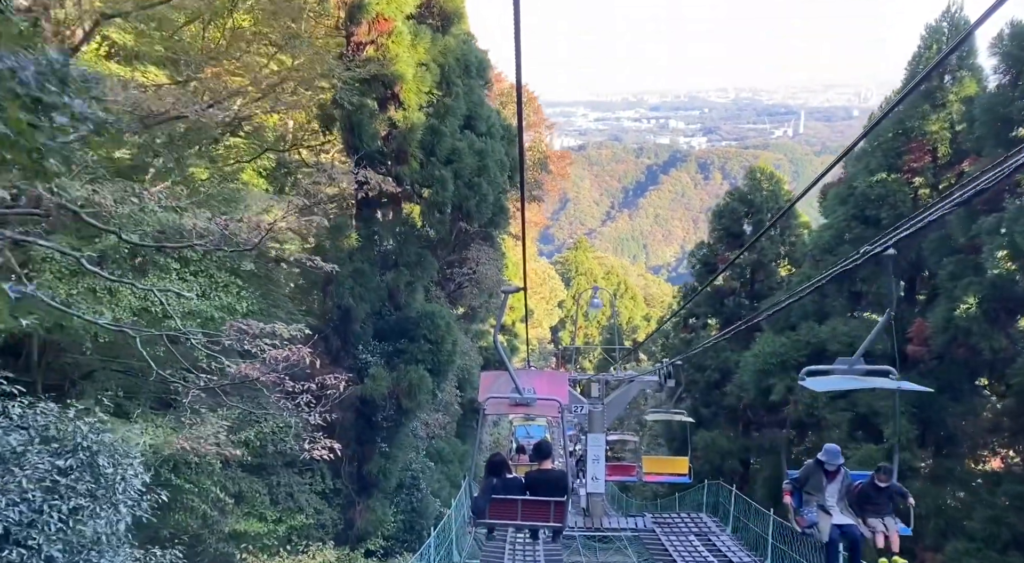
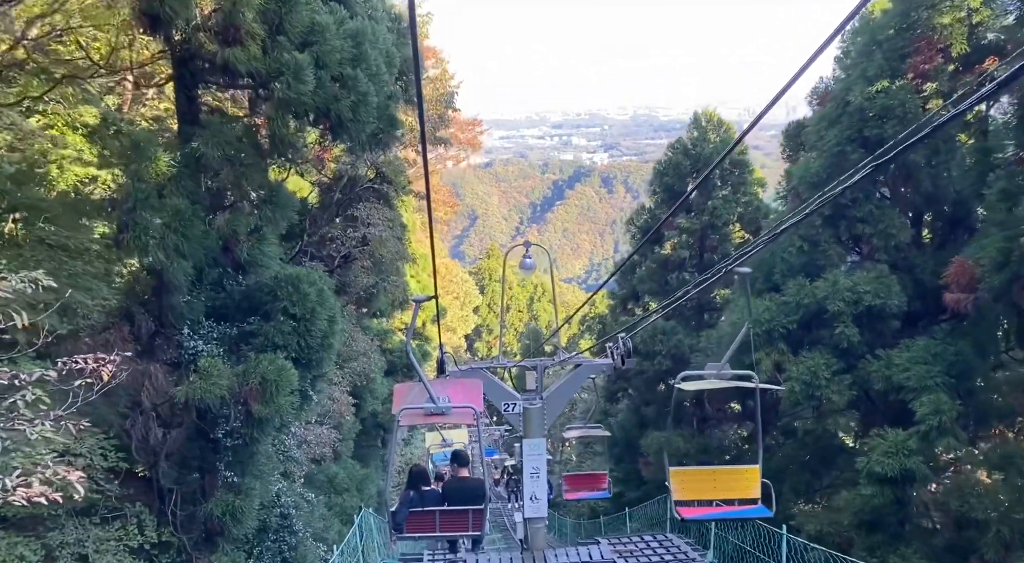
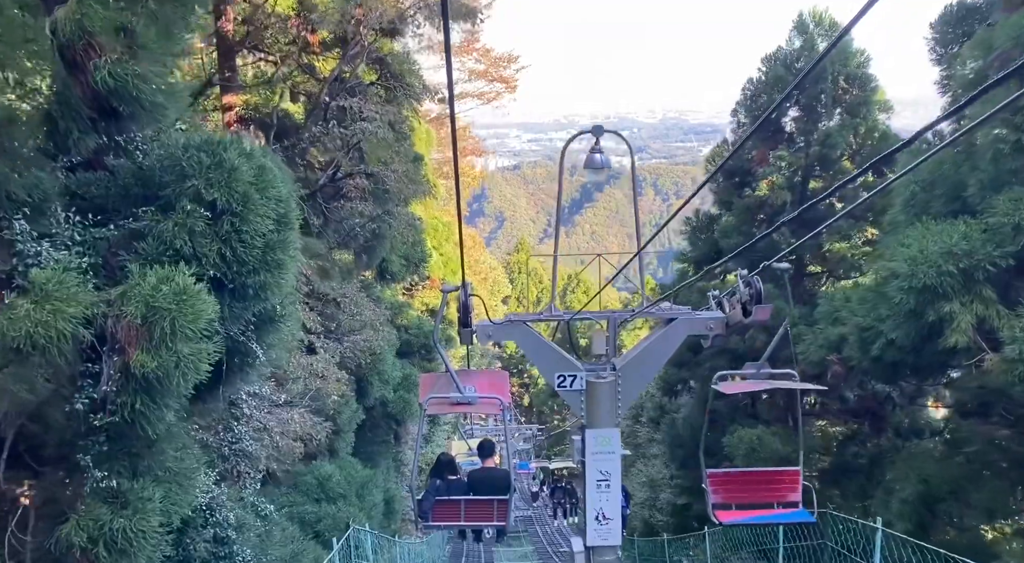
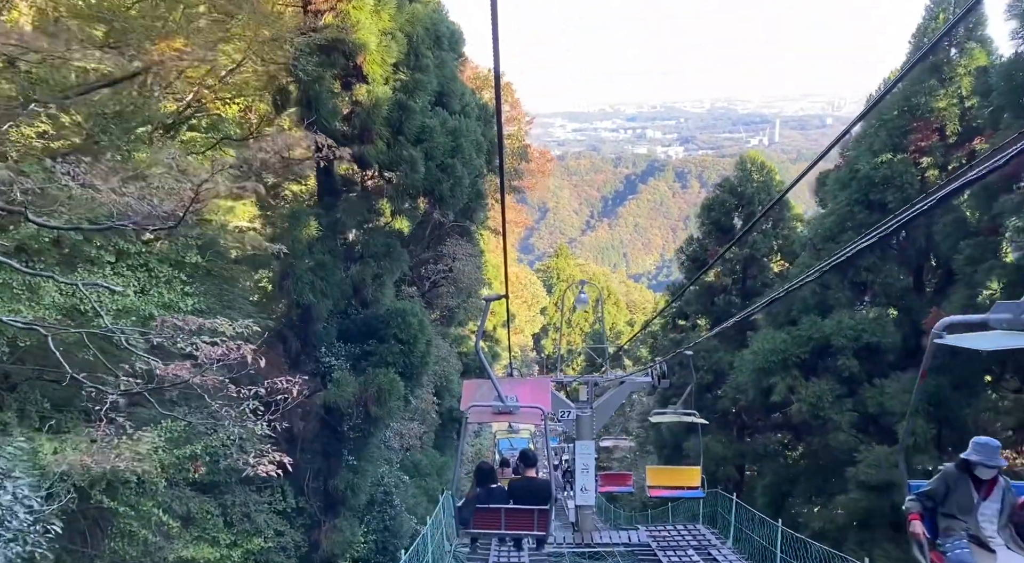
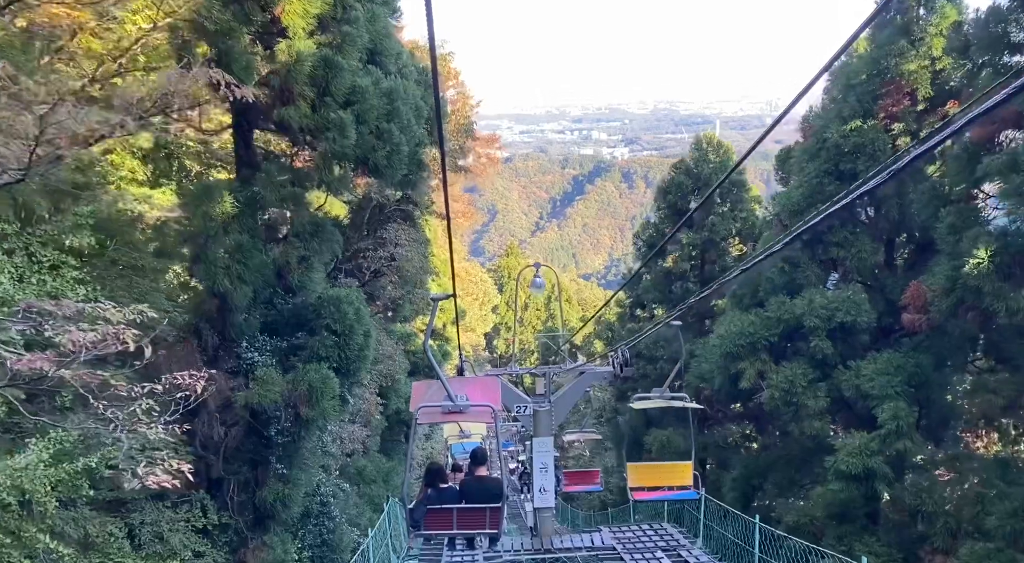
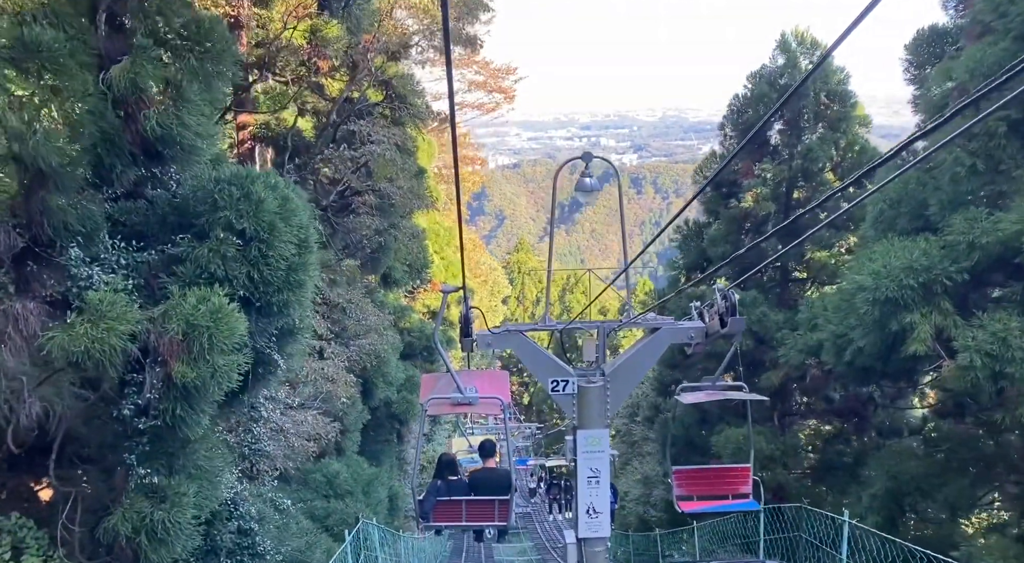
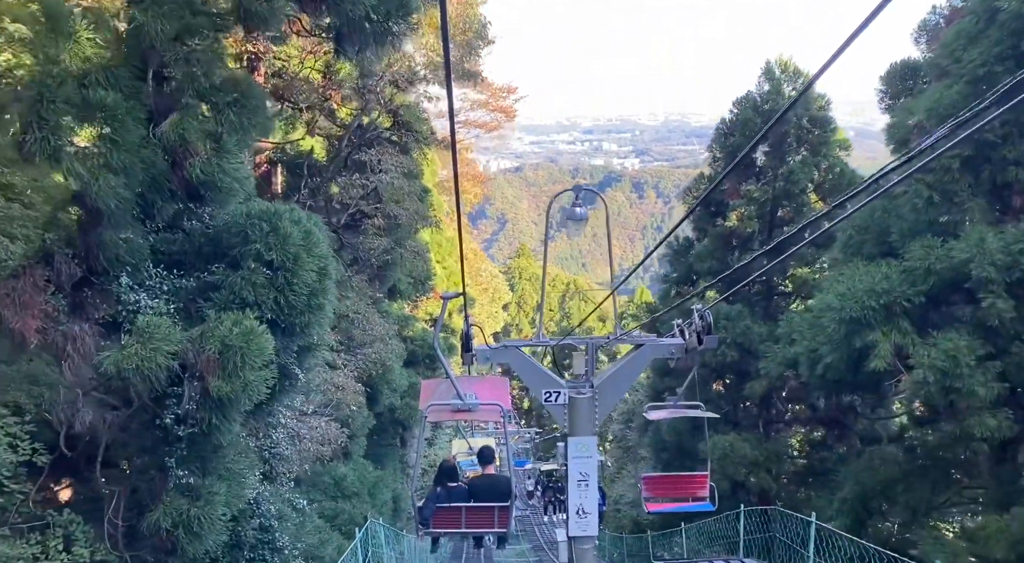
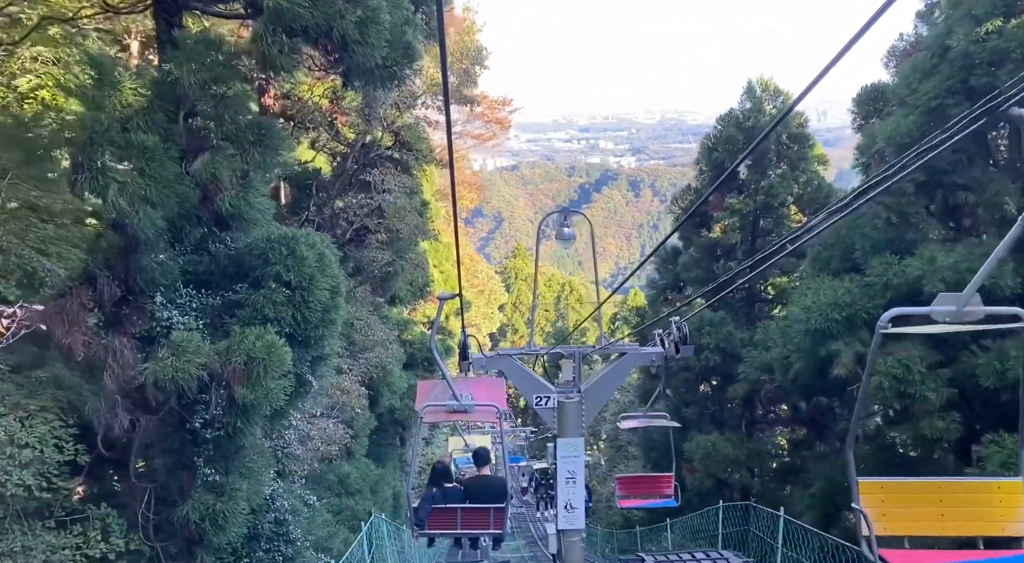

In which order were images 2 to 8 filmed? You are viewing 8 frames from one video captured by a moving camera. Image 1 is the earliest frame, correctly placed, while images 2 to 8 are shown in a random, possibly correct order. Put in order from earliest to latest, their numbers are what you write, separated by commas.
4, 5, 2, 8, 7, 6, 3
